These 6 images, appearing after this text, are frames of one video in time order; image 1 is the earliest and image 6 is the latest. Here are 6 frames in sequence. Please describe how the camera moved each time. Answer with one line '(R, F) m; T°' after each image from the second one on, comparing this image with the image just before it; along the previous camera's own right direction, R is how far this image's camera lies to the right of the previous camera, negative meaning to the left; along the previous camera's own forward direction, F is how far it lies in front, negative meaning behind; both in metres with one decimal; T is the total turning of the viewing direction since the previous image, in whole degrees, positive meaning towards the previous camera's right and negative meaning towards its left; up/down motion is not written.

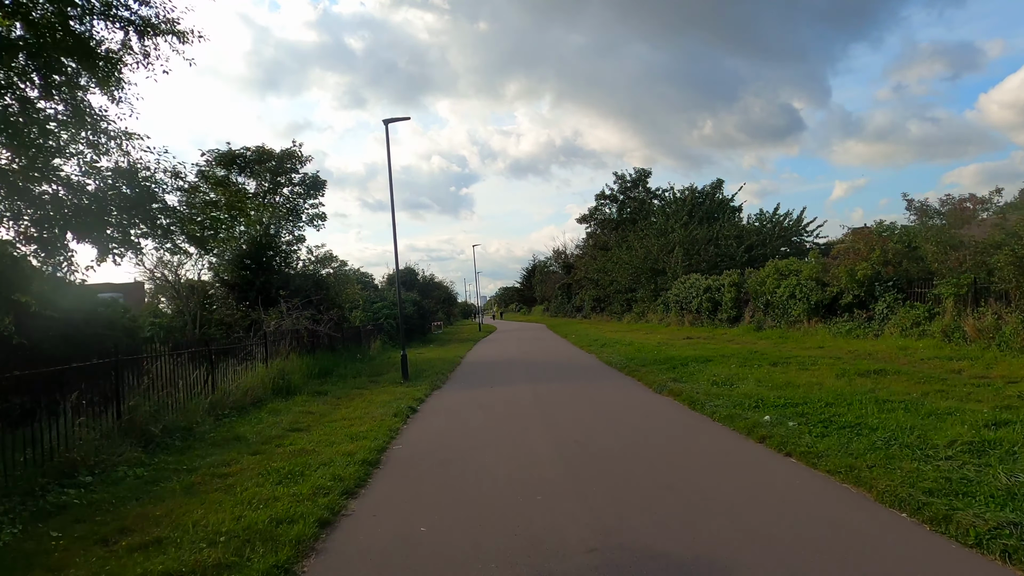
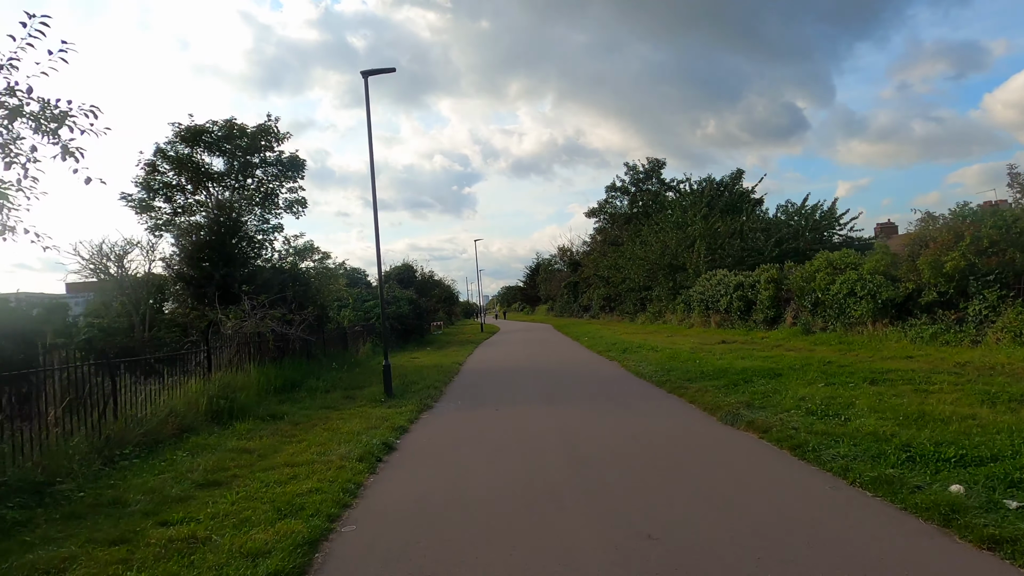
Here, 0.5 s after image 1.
(-0.2, +3.8) m; 0°
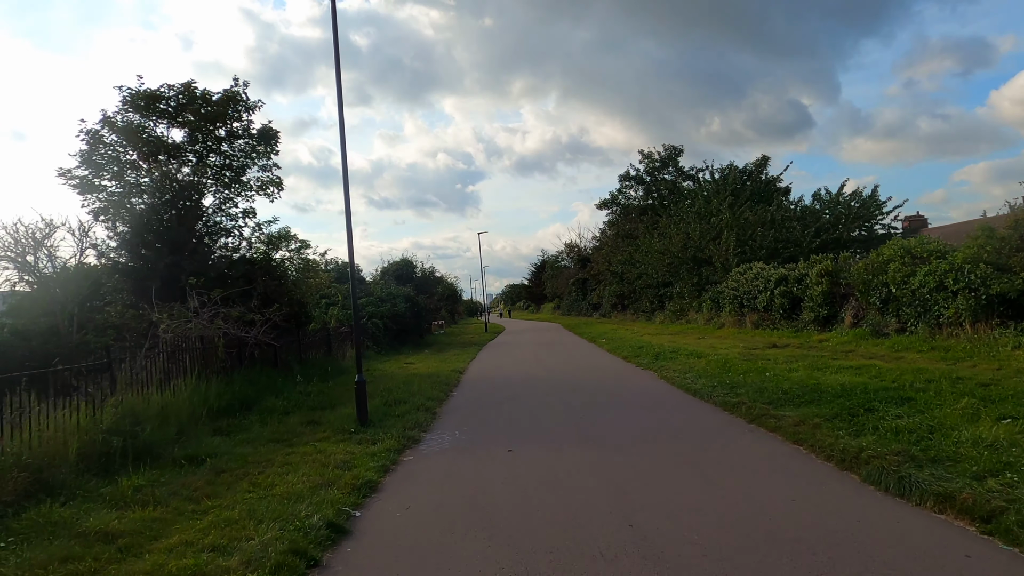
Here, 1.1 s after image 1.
(-0.2, +3.9) m; 0°
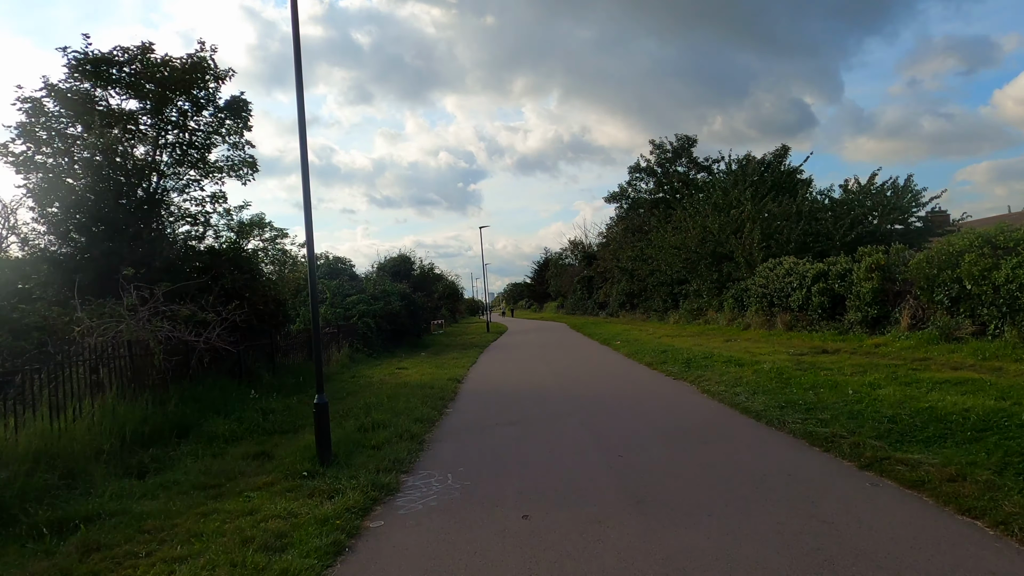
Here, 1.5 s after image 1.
(-0.2, +2.9) m; 0°
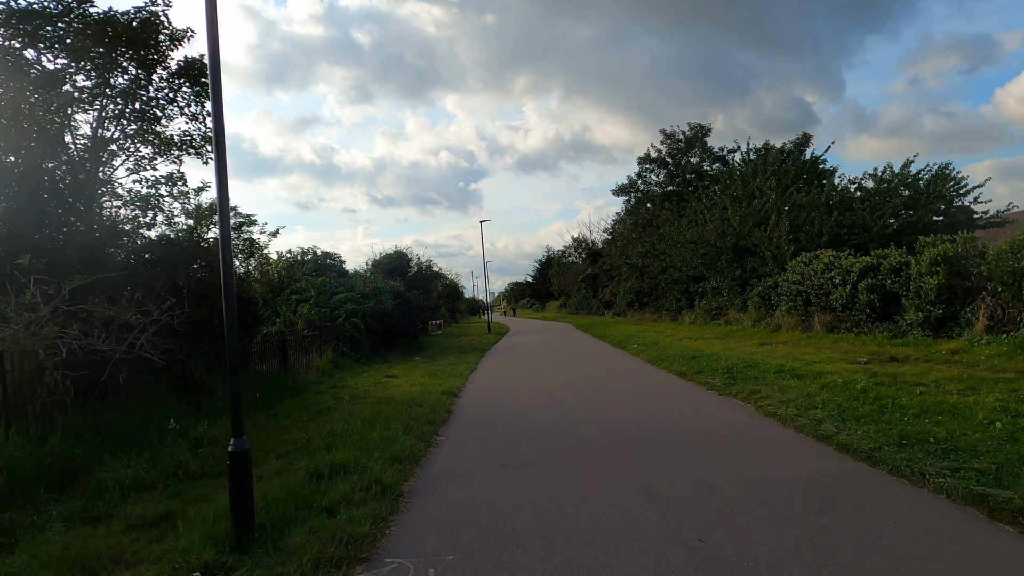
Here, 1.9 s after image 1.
(-0.1, +2.9) m; 0°
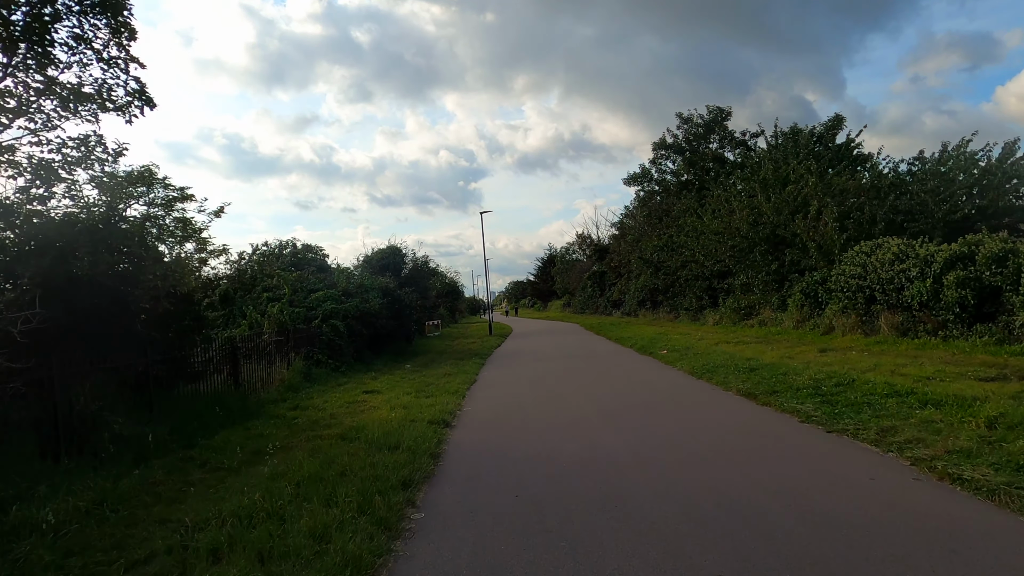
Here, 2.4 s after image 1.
(-0.2, +3.8) m; 0°
